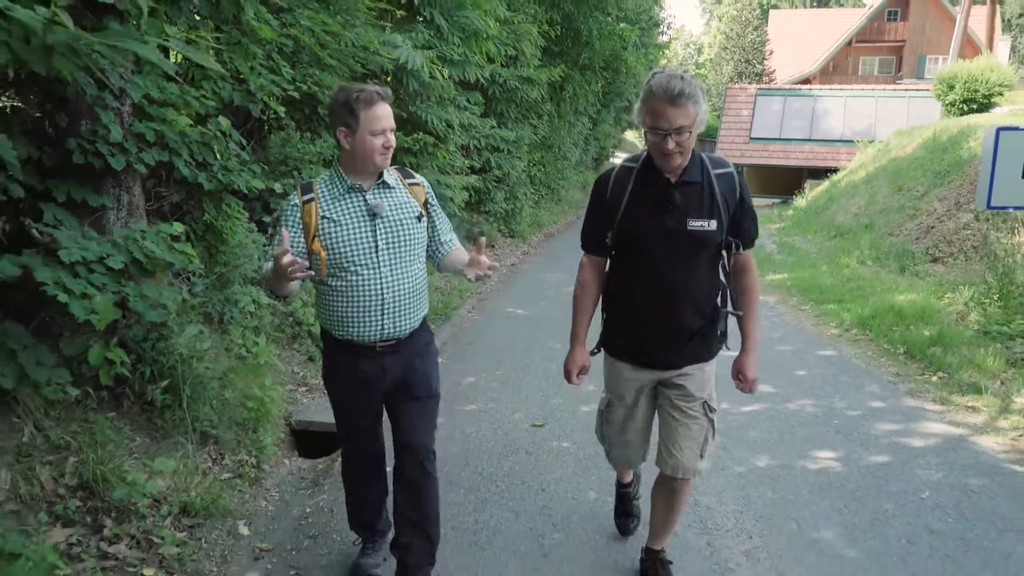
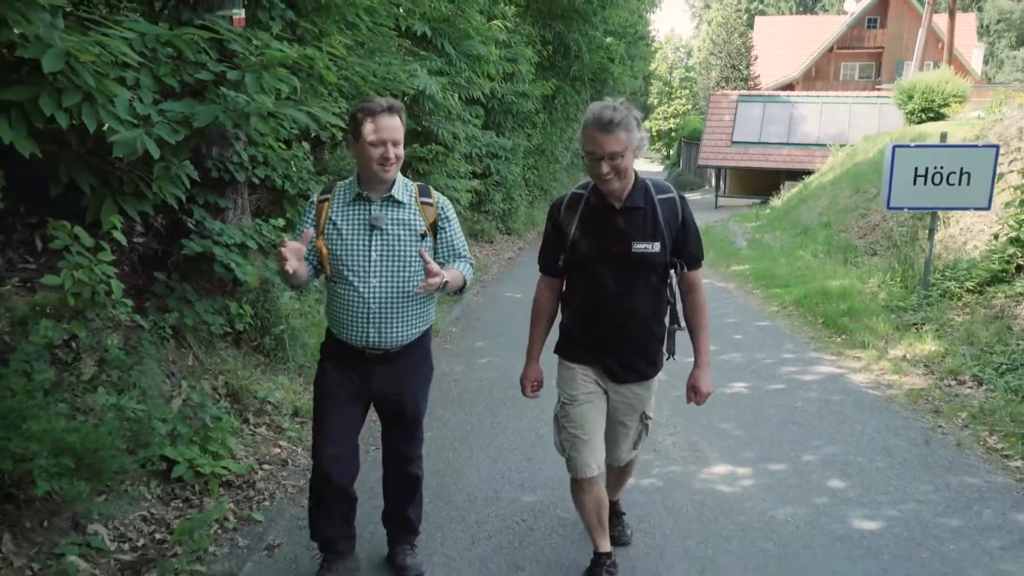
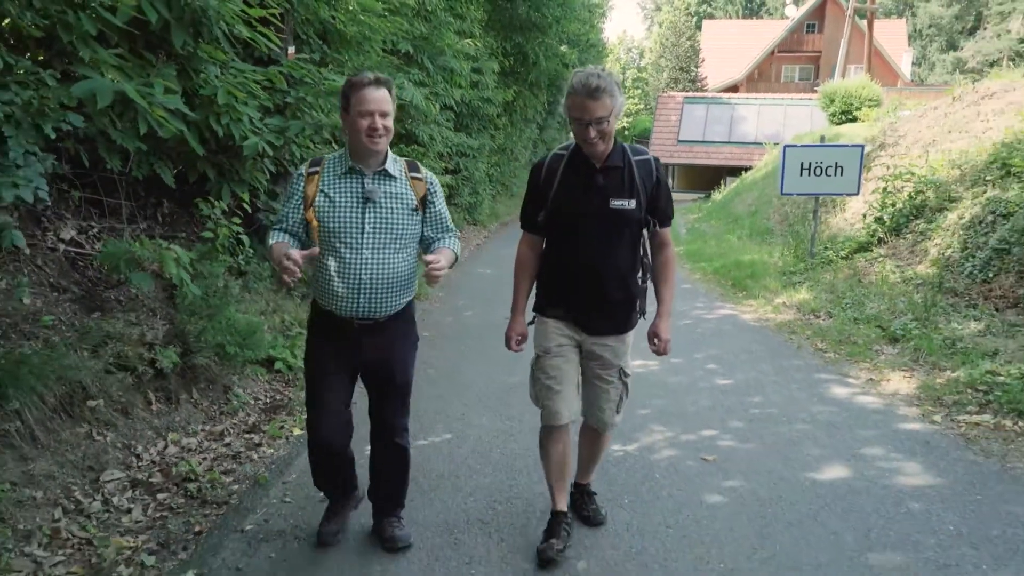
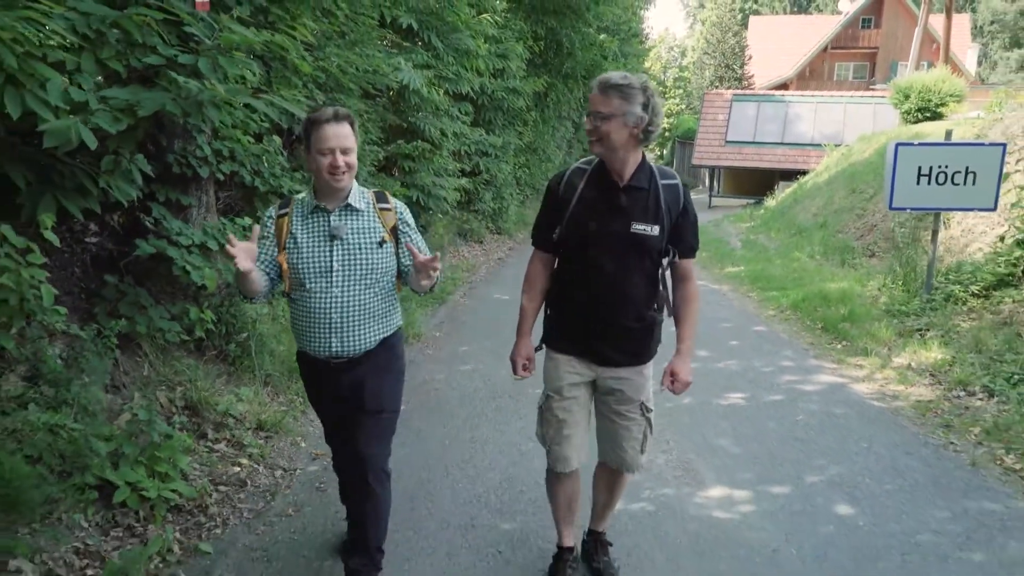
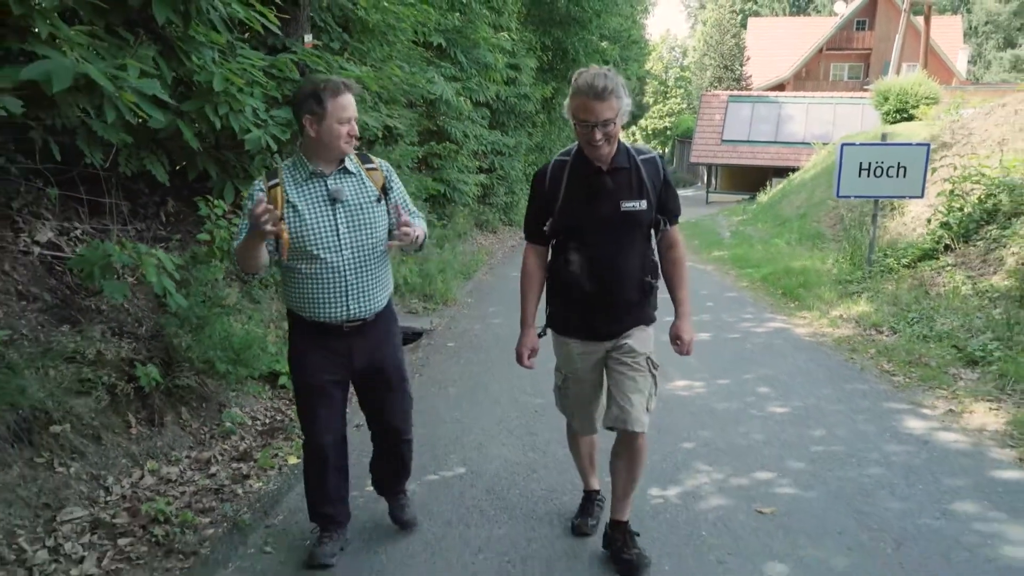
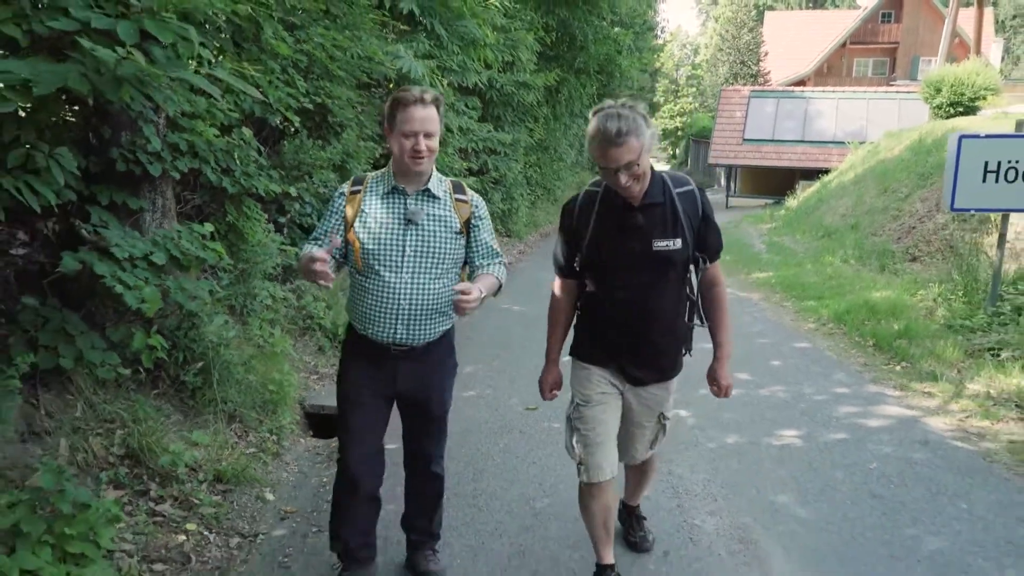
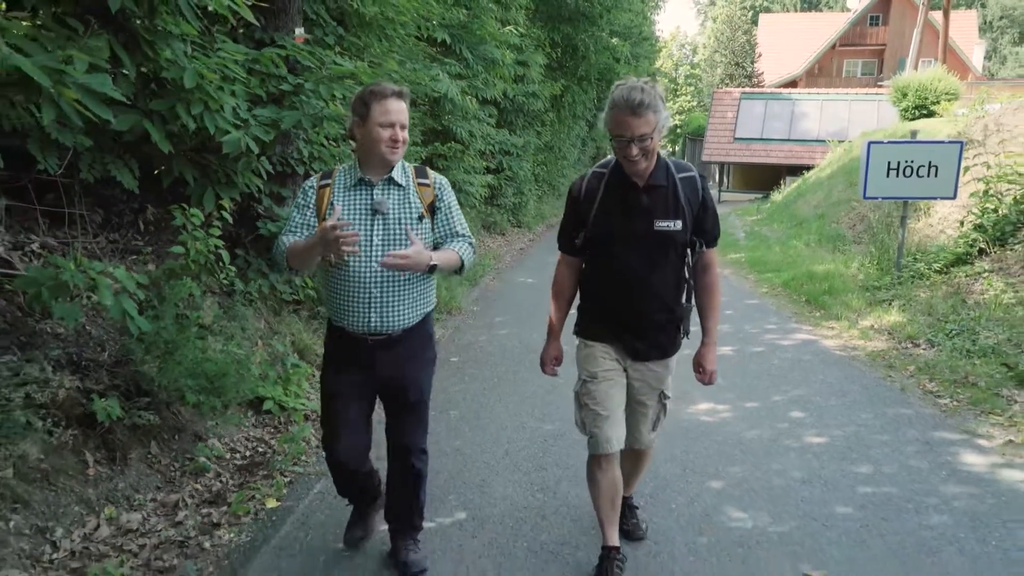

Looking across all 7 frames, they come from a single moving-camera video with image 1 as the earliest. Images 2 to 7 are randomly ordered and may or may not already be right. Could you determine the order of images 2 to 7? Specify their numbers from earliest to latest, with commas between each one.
6, 4, 2, 7, 5, 3
